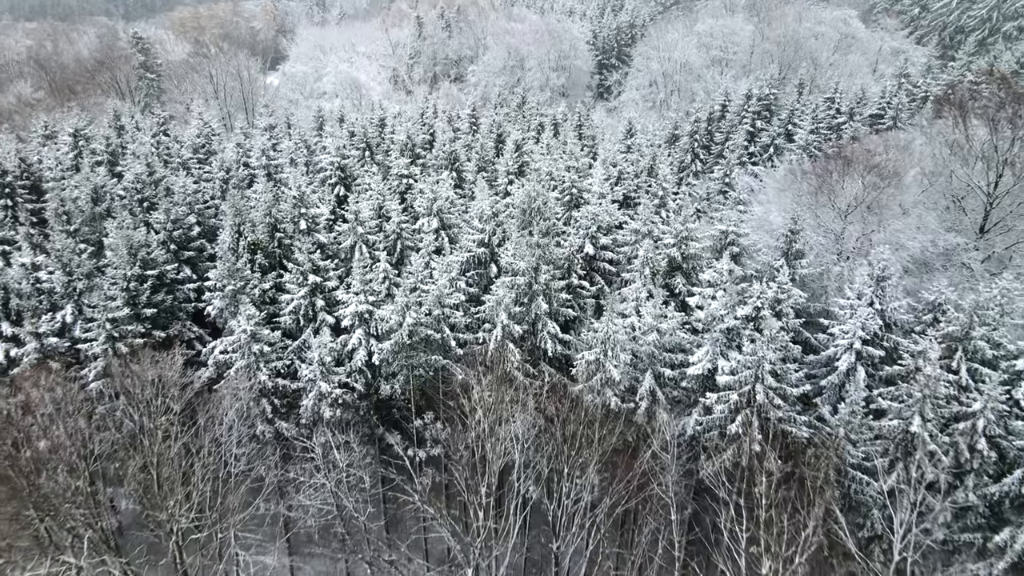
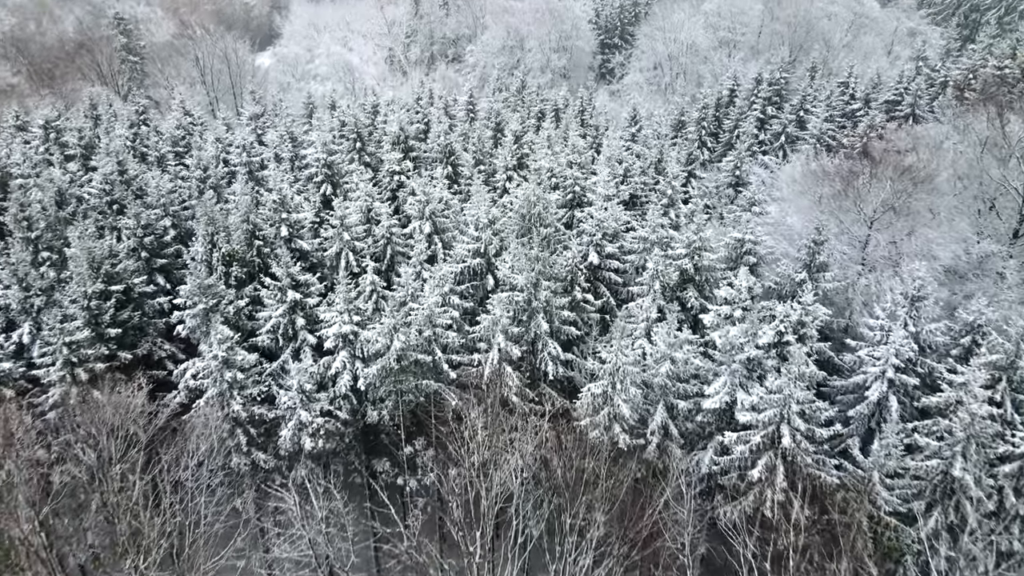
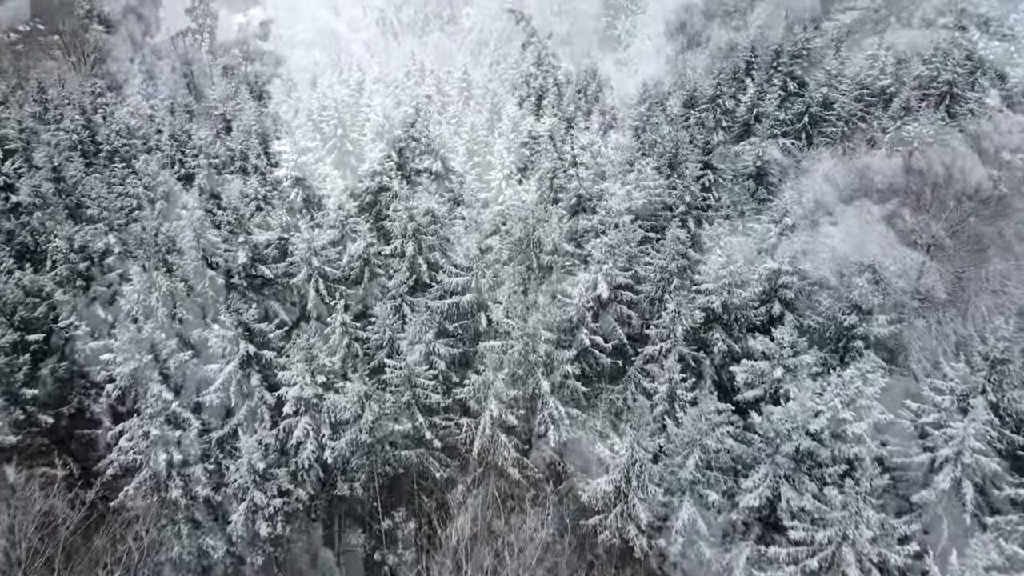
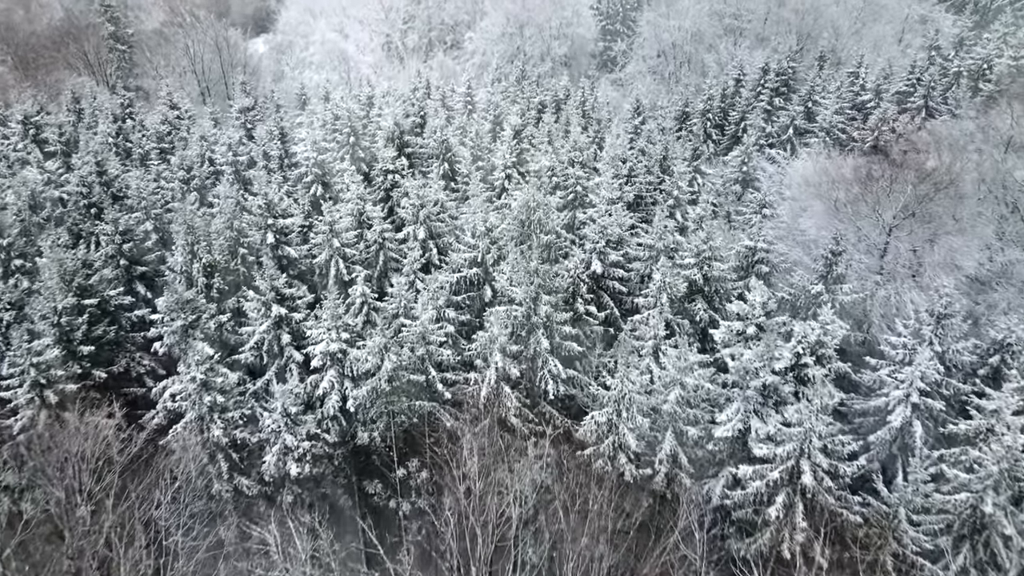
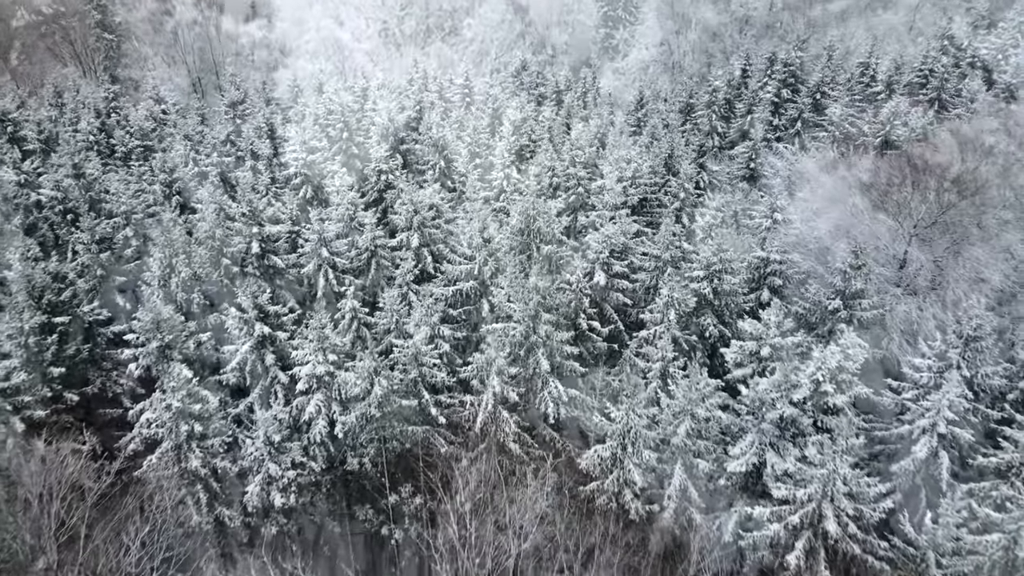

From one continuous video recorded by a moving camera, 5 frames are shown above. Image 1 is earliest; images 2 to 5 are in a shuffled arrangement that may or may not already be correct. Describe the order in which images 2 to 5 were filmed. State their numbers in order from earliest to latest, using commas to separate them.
2, 4, 5, 3
